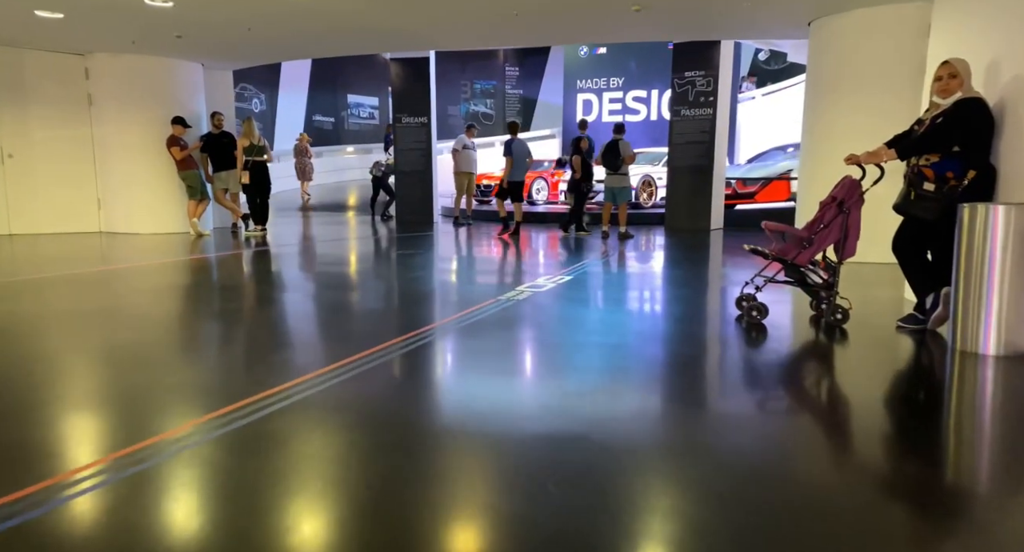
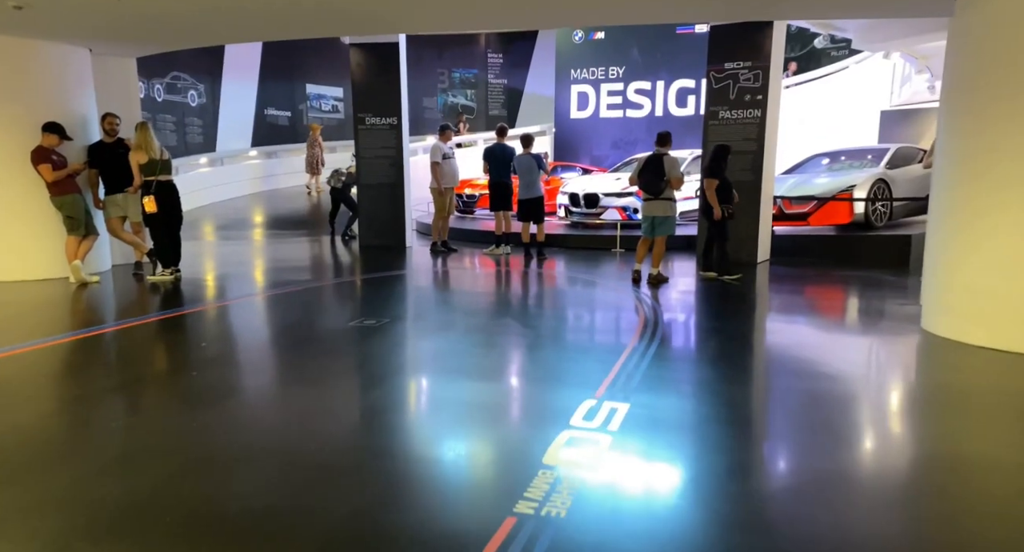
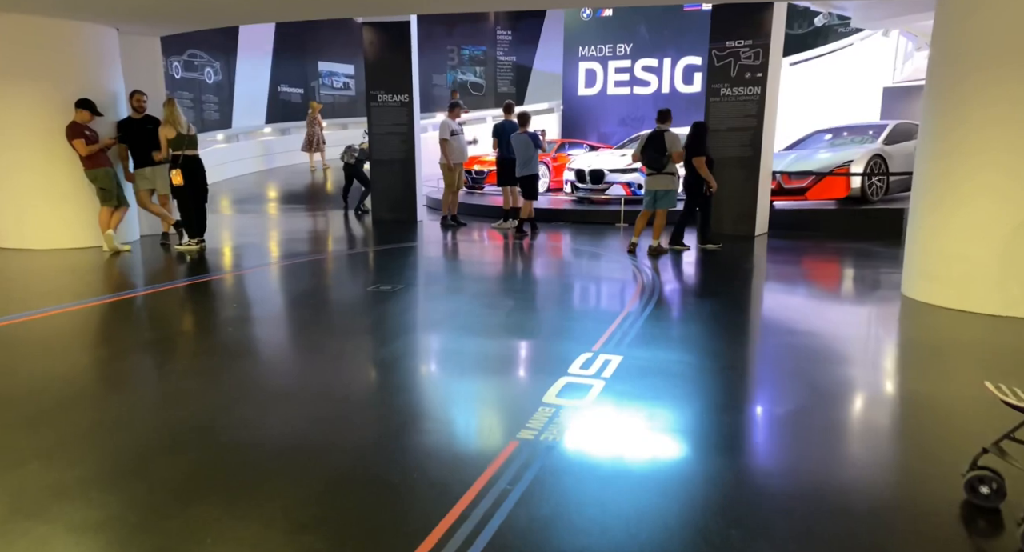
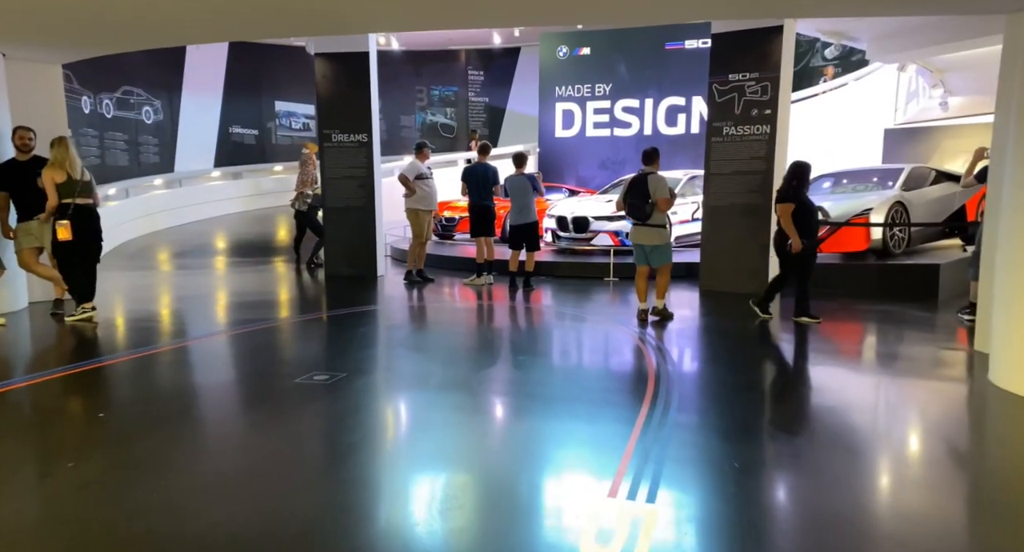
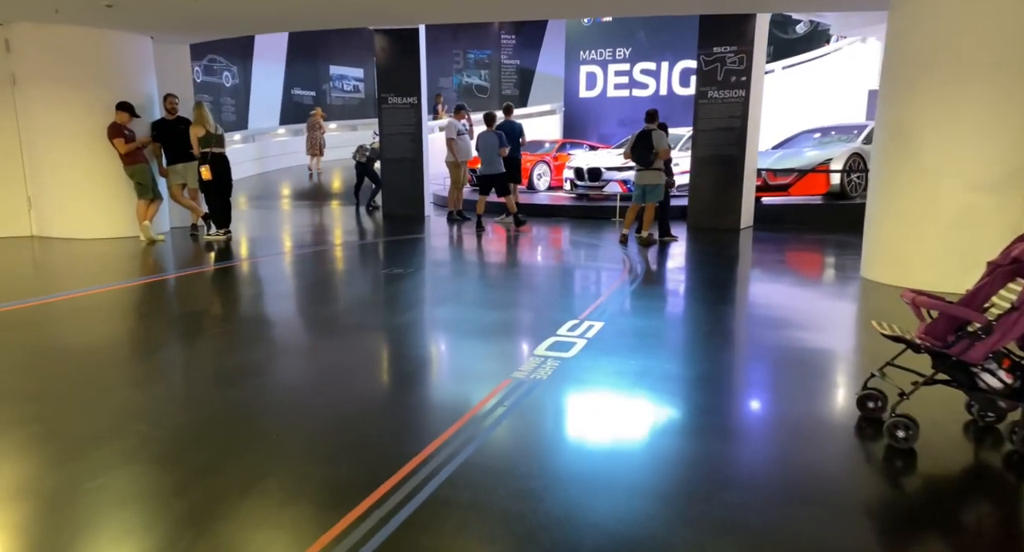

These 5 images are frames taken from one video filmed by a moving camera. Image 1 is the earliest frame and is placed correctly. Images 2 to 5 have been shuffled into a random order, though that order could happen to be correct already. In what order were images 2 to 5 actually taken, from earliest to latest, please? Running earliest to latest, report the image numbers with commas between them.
5, 3, 2, 4
